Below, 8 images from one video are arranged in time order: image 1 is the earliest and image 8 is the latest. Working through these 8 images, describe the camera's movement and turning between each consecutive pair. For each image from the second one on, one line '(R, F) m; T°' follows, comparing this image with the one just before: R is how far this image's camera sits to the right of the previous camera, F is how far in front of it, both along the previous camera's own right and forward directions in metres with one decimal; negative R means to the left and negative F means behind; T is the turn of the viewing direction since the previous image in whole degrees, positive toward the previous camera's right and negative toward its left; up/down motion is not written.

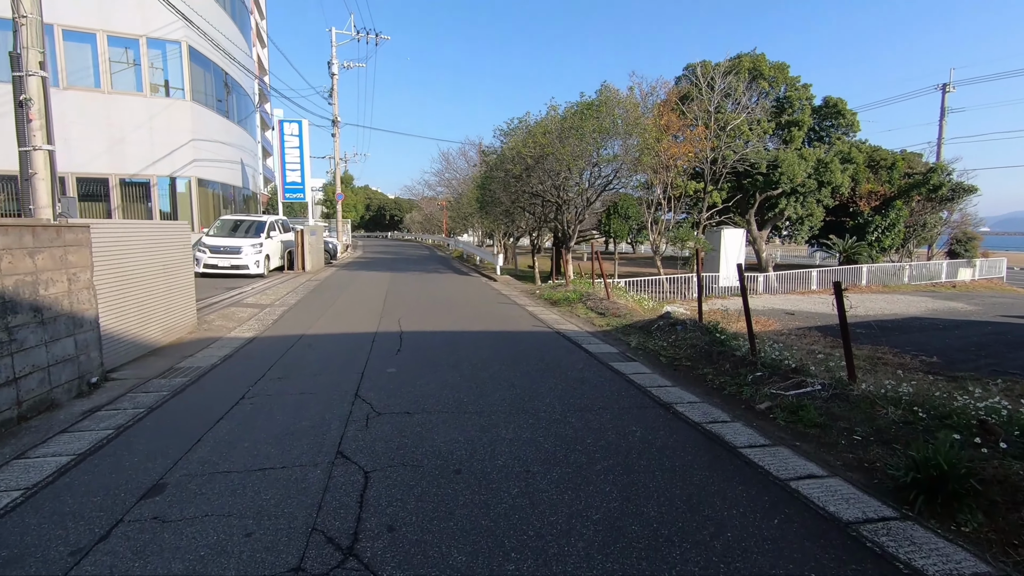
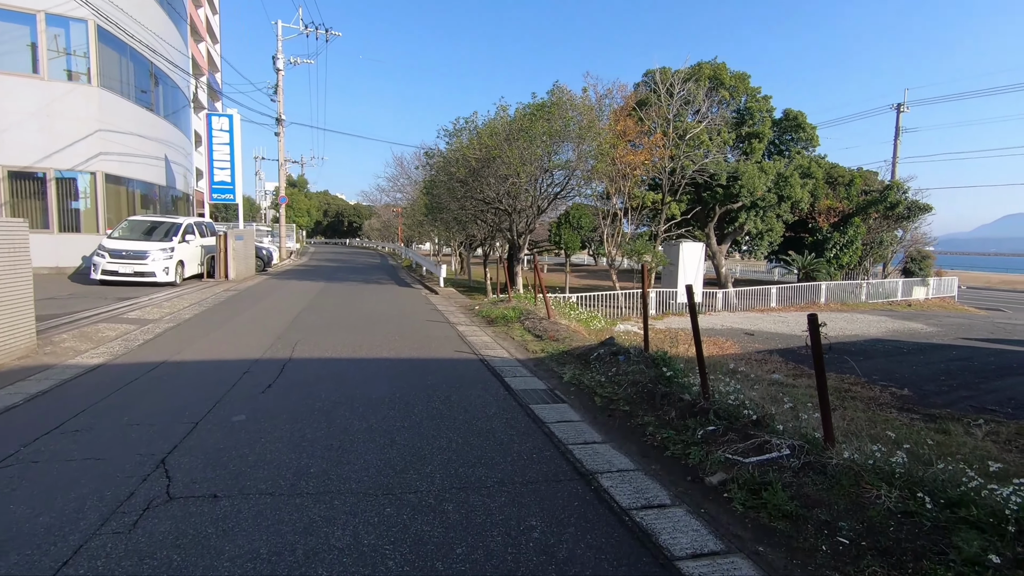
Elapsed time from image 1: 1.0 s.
(+0.7, +1.3) m; +4°
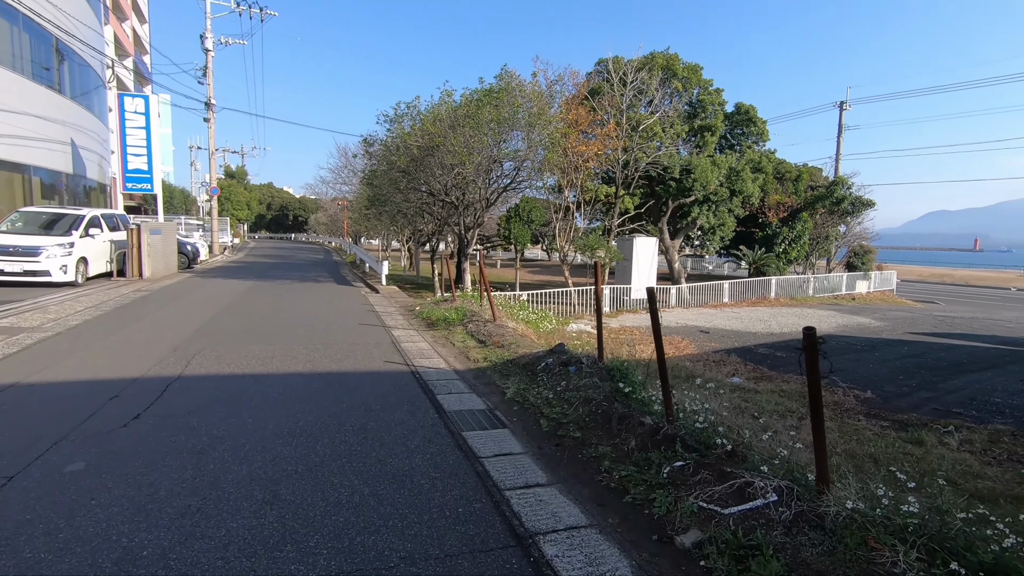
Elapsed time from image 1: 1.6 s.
(+0.2, +0.9) m; +5°
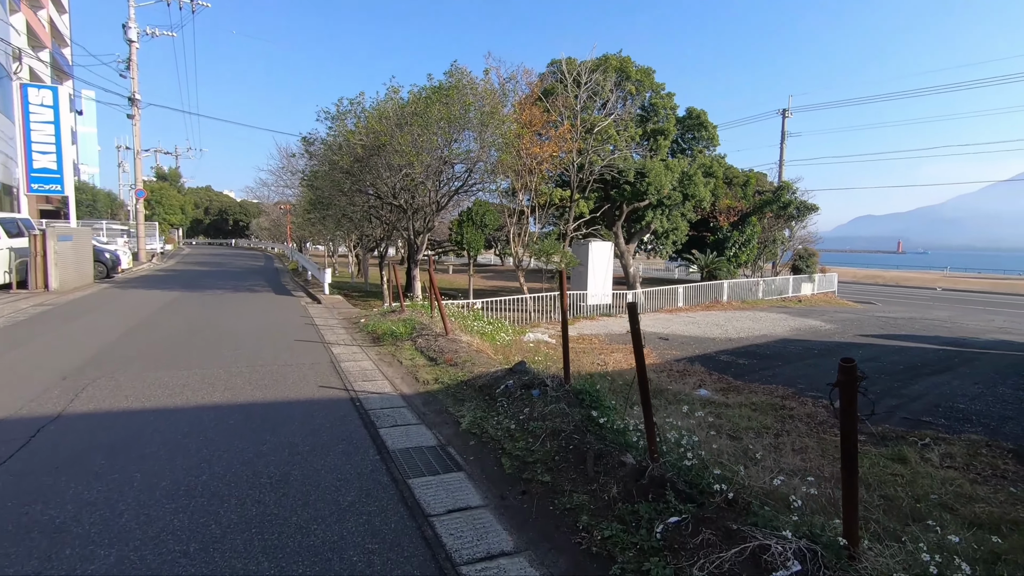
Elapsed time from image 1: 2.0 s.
(0.0, +0.7) m; +5°
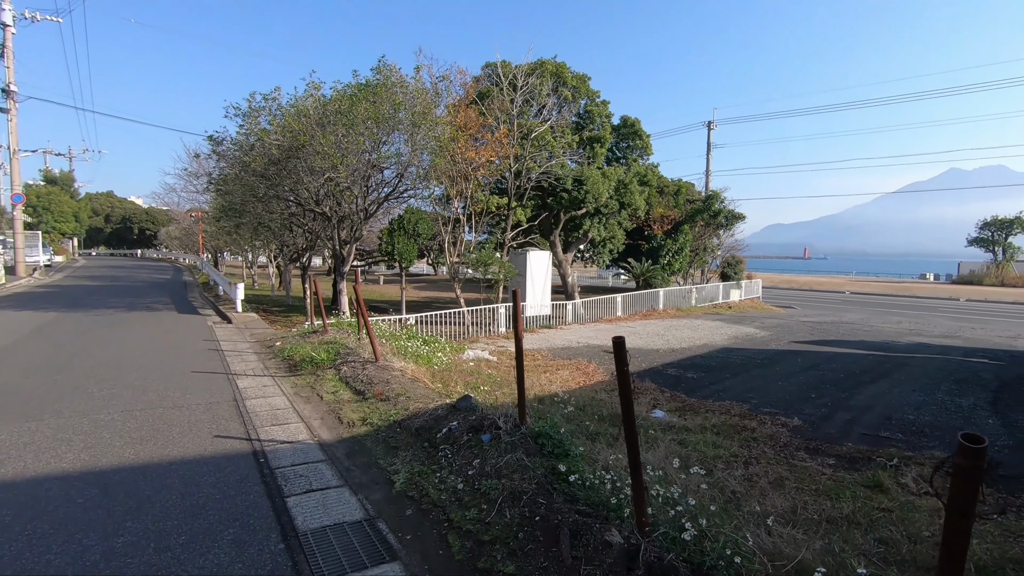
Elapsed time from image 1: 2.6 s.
(-0.1, +0.8) m; +7°
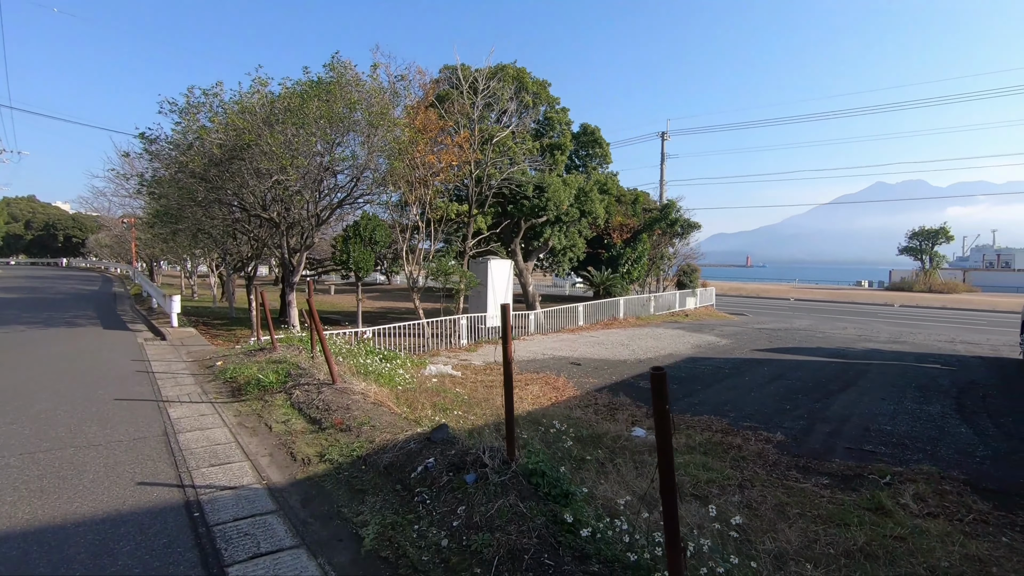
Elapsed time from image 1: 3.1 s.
(-0.2, +0.5) m; +5°
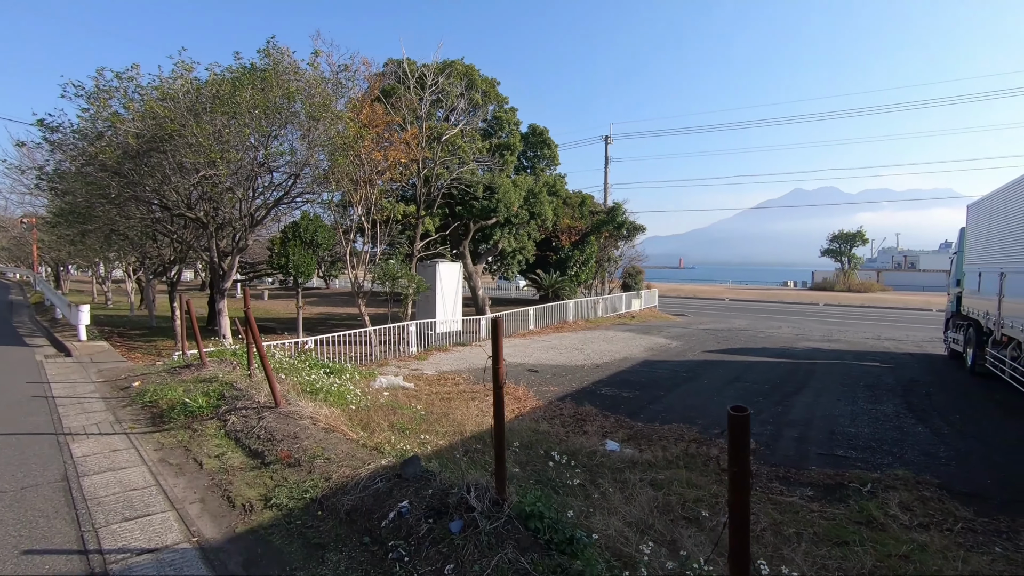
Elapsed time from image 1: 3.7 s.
(-0.3, +0.5) m; +6°
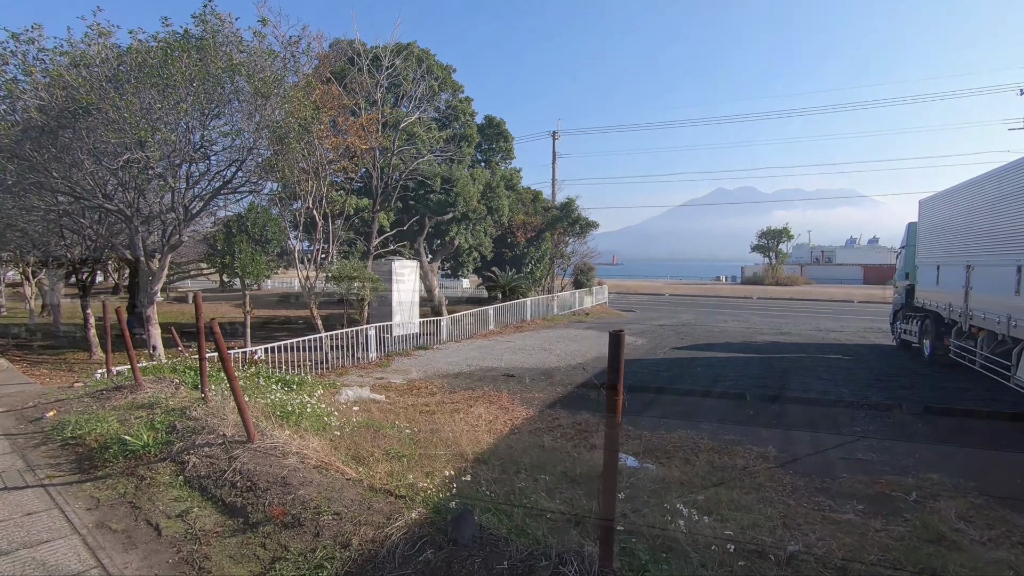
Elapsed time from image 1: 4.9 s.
(-0.7, +0.8) m; +7°
